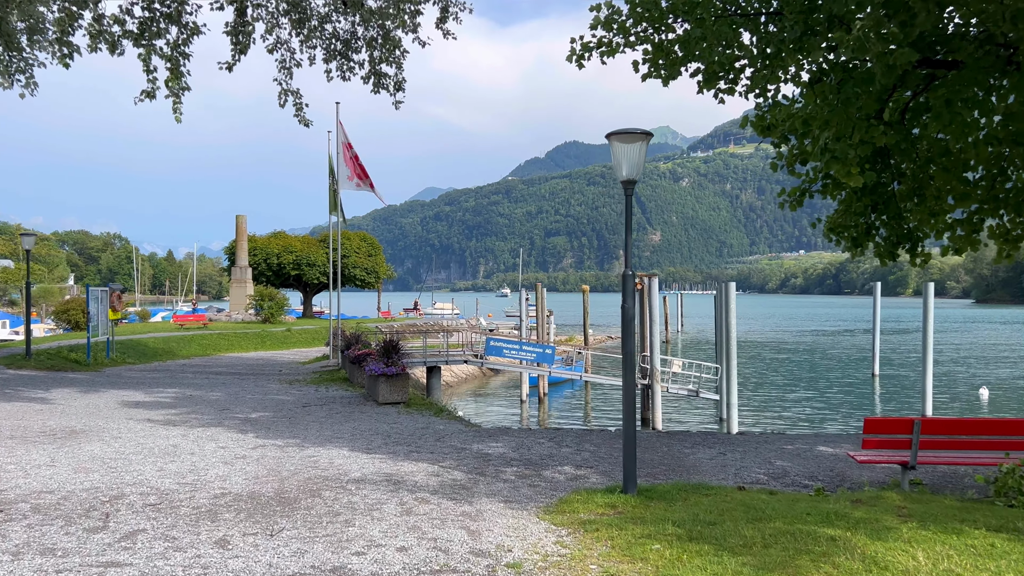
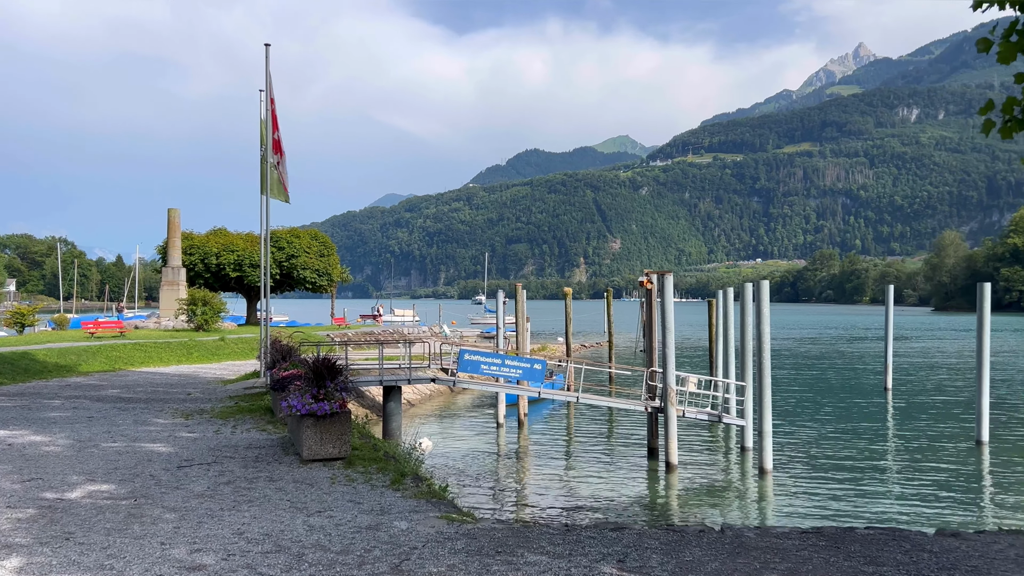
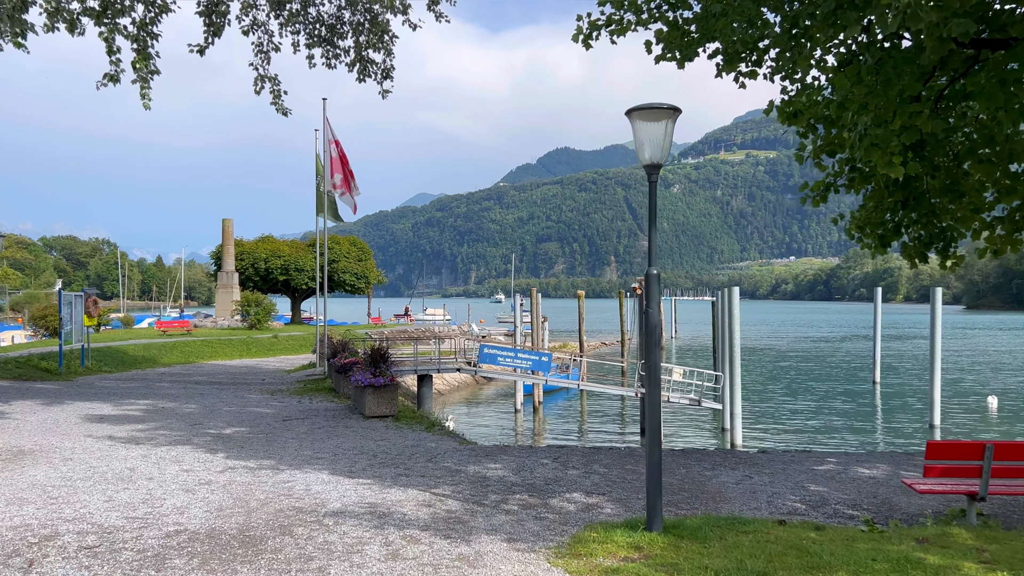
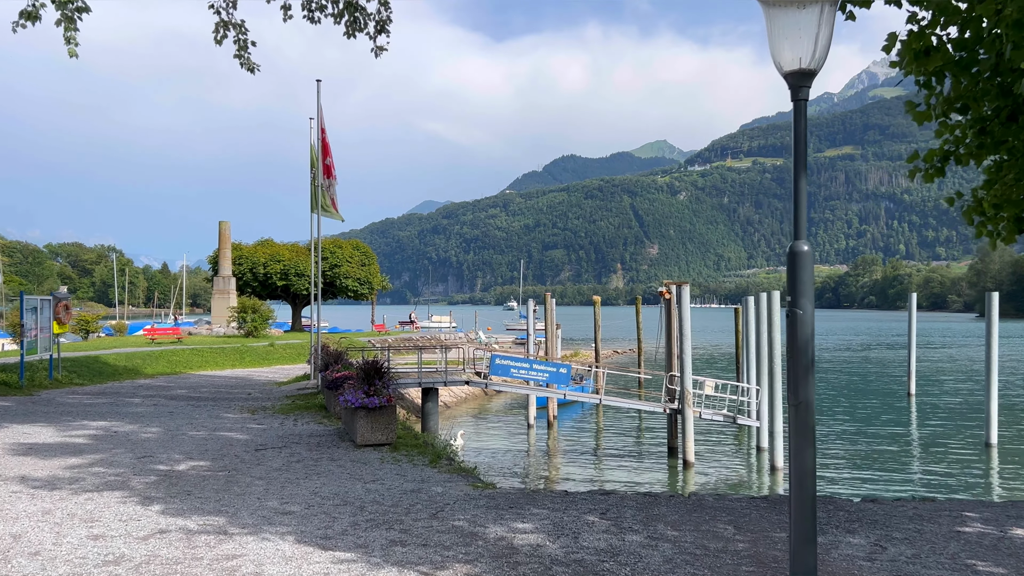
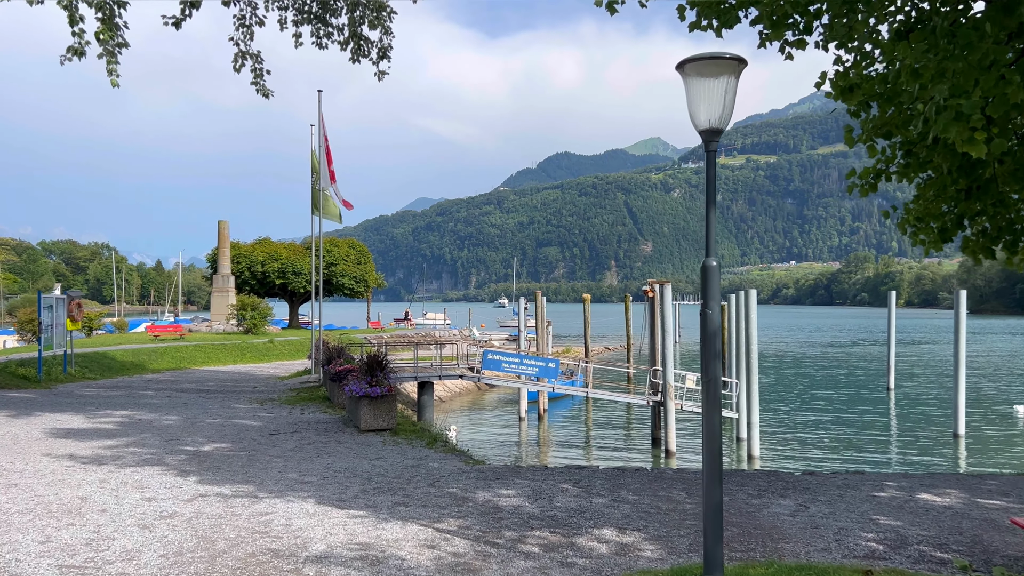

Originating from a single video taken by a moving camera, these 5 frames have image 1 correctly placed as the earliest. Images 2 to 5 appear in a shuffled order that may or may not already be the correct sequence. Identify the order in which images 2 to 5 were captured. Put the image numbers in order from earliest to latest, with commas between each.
3, 5, 4, 2
